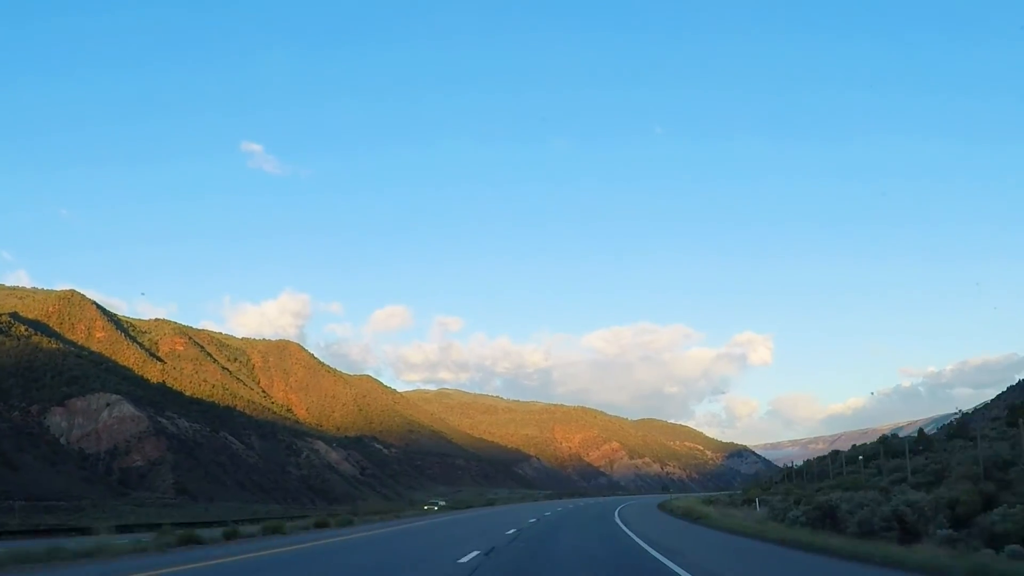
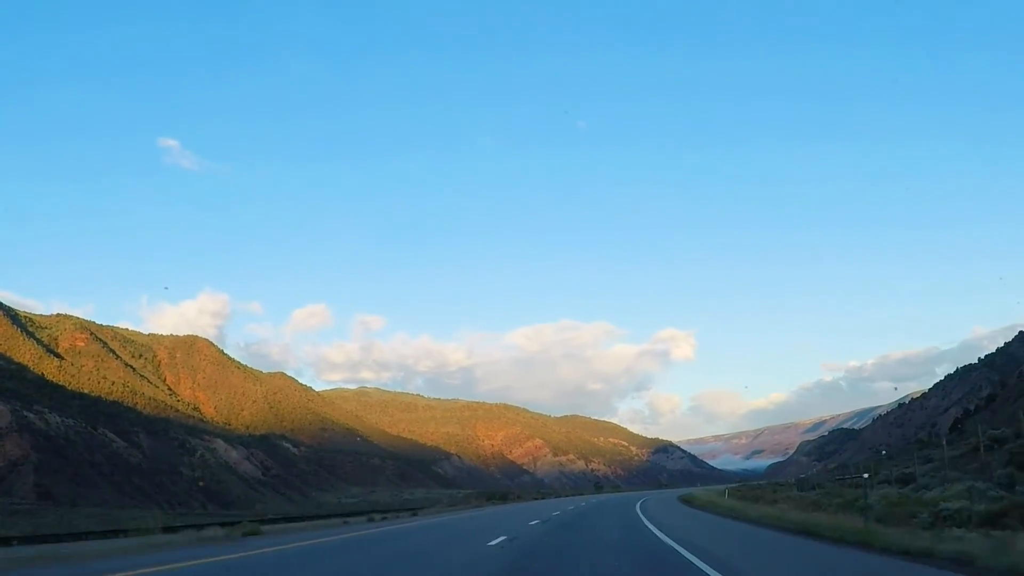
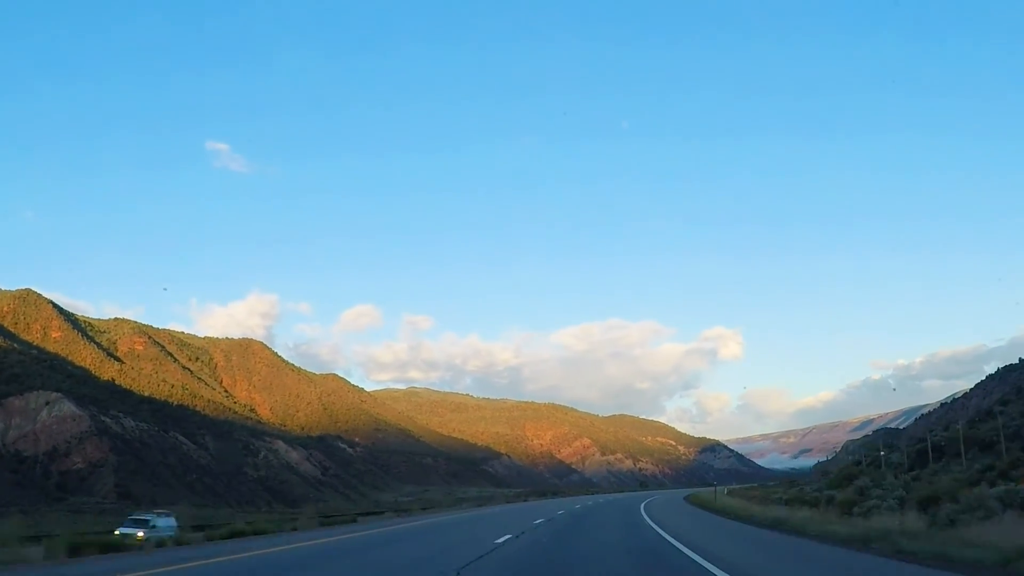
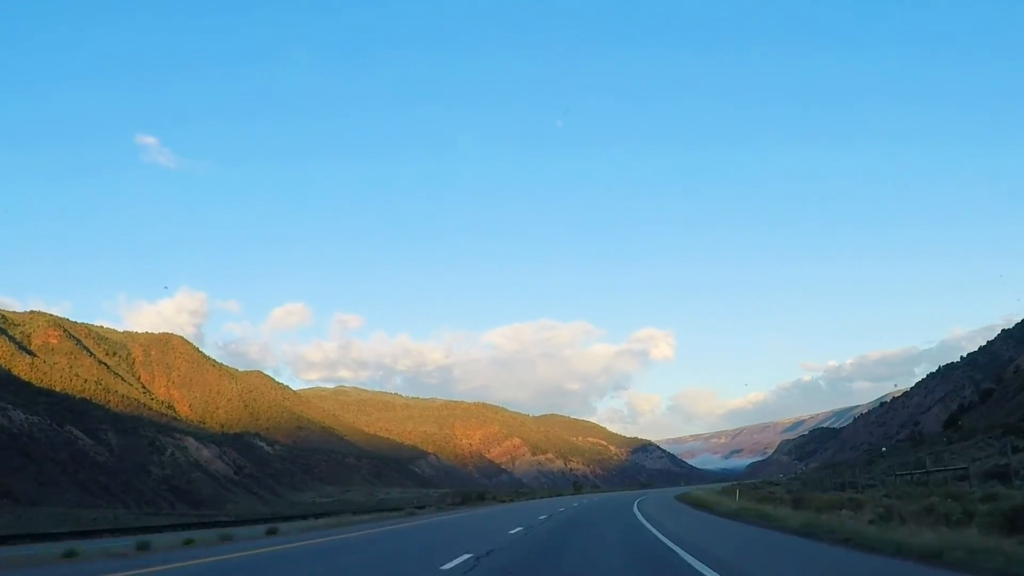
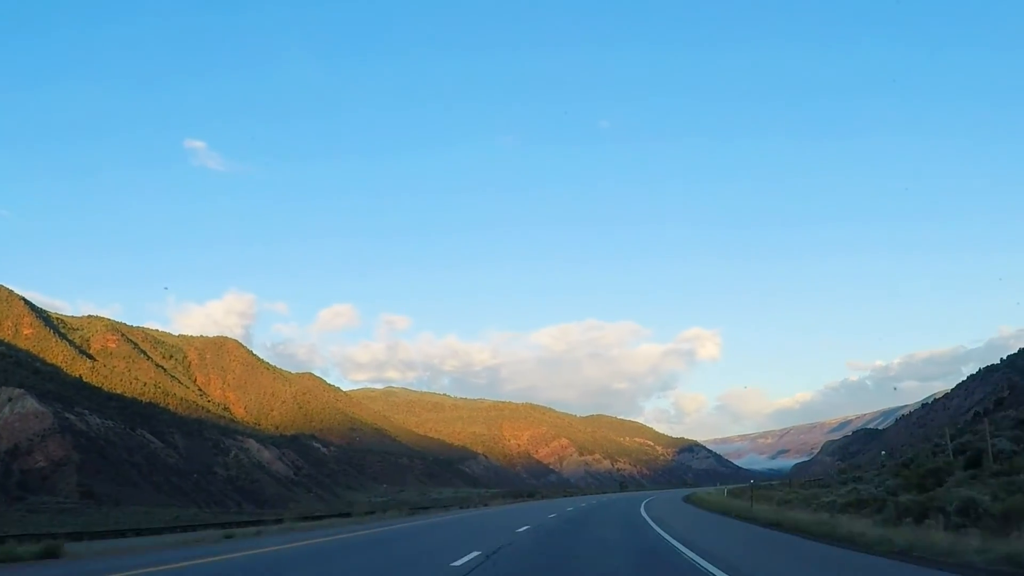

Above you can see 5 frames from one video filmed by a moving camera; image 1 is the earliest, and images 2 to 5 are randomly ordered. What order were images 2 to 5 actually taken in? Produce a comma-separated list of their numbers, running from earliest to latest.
3, 5, 2, 4
